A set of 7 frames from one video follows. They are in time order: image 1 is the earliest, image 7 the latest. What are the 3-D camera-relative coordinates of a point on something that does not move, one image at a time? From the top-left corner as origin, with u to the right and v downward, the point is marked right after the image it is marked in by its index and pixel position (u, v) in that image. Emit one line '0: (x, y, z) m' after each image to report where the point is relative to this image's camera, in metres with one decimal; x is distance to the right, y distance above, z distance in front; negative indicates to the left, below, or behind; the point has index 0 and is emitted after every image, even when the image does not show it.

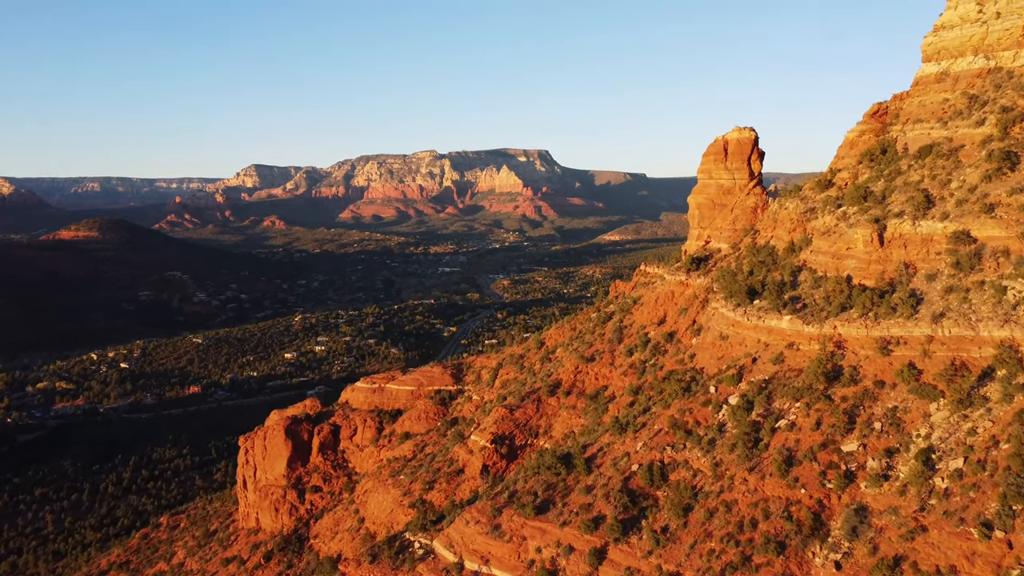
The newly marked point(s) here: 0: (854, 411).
0: (+8.2, -3.1, +14.9) m
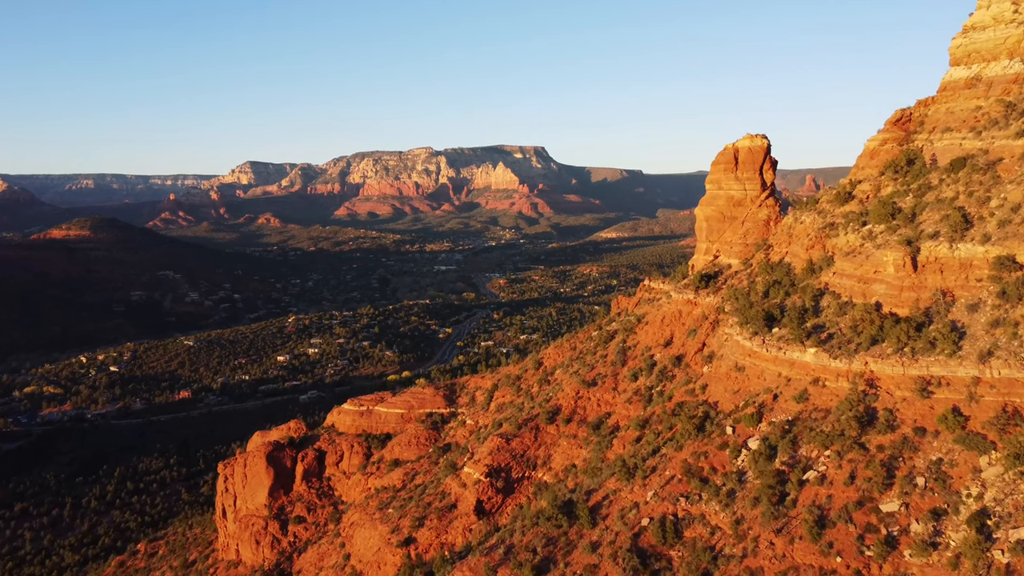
0: (+8.1, -3.8, +13.3) m
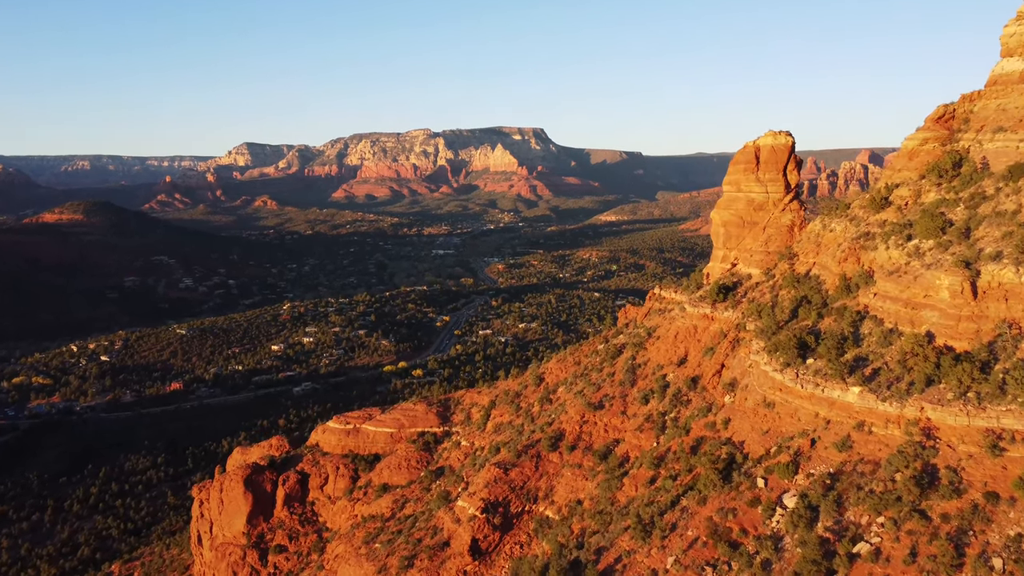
0: (+8.1, -4.5, +11.3) m
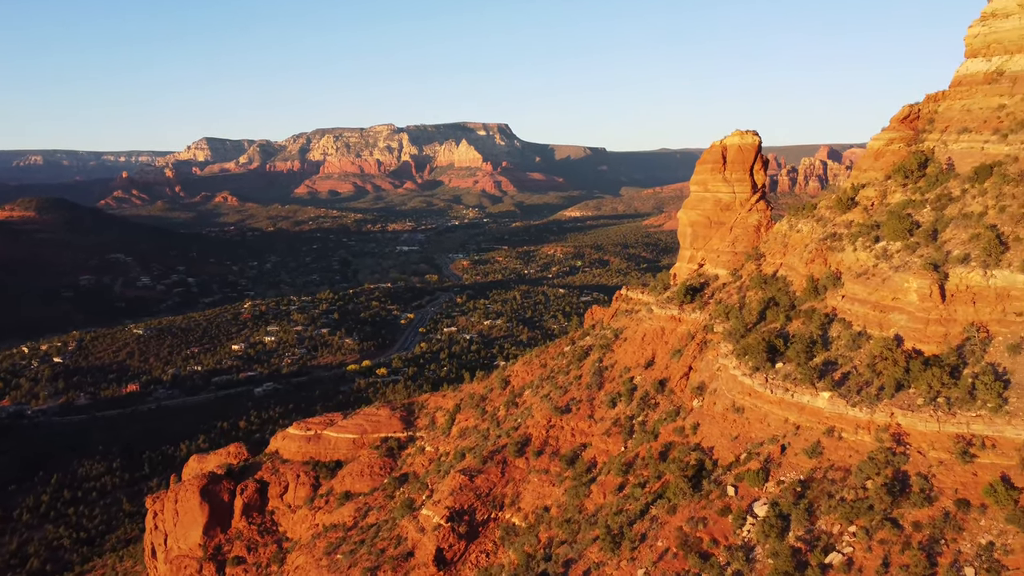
0: (+7.5, -4.6, +11.2) m
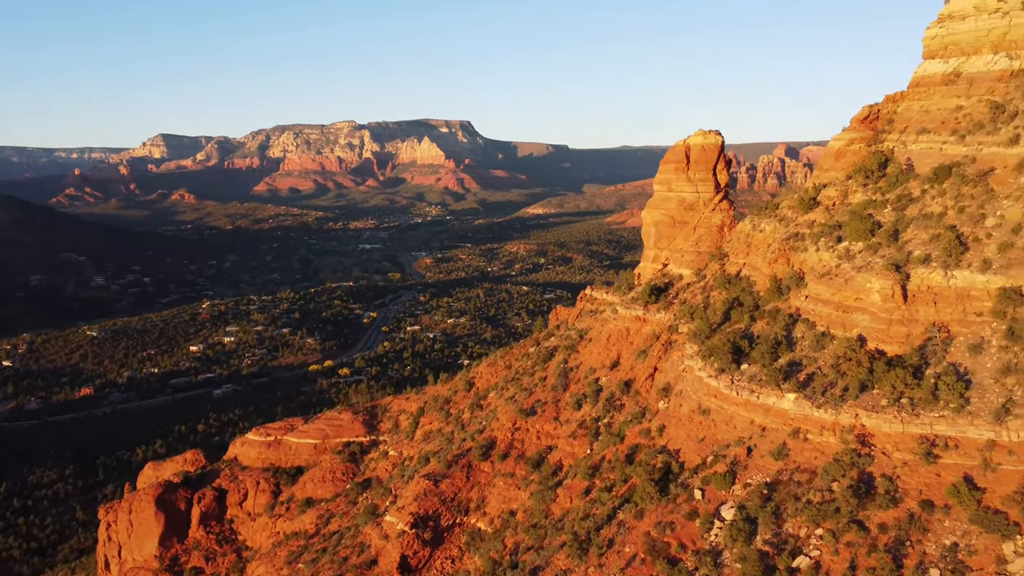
0: (+6.8, -4.6, +11.1) m
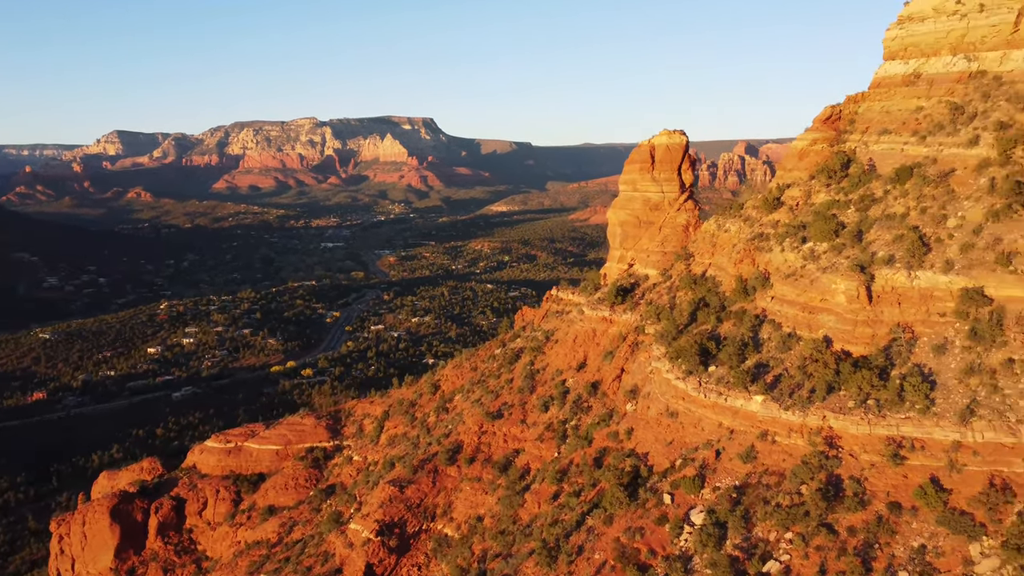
0: (+6.2, -4.7, +11.1) m
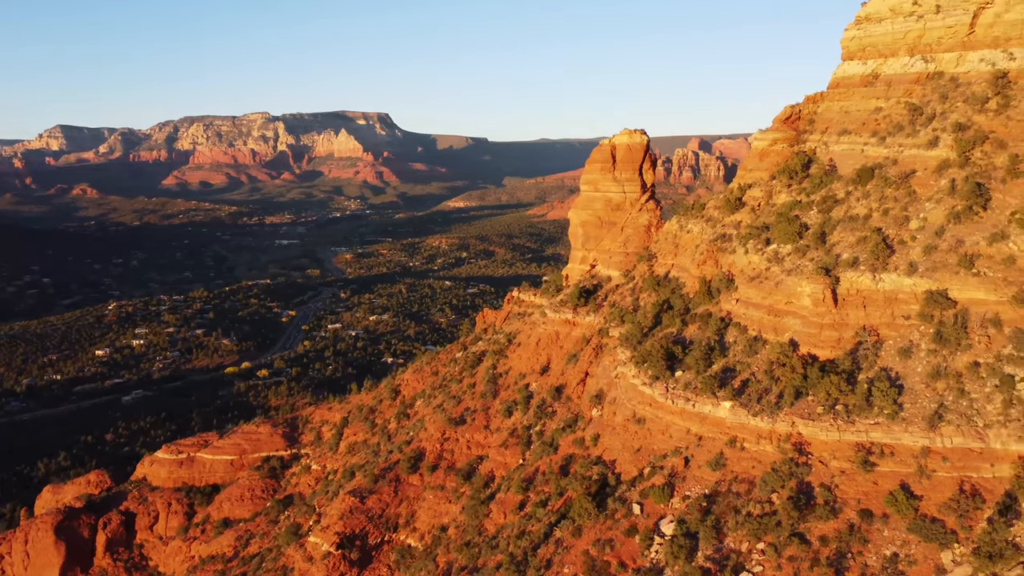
0: (+5.7, -4.7, +10.9) m
